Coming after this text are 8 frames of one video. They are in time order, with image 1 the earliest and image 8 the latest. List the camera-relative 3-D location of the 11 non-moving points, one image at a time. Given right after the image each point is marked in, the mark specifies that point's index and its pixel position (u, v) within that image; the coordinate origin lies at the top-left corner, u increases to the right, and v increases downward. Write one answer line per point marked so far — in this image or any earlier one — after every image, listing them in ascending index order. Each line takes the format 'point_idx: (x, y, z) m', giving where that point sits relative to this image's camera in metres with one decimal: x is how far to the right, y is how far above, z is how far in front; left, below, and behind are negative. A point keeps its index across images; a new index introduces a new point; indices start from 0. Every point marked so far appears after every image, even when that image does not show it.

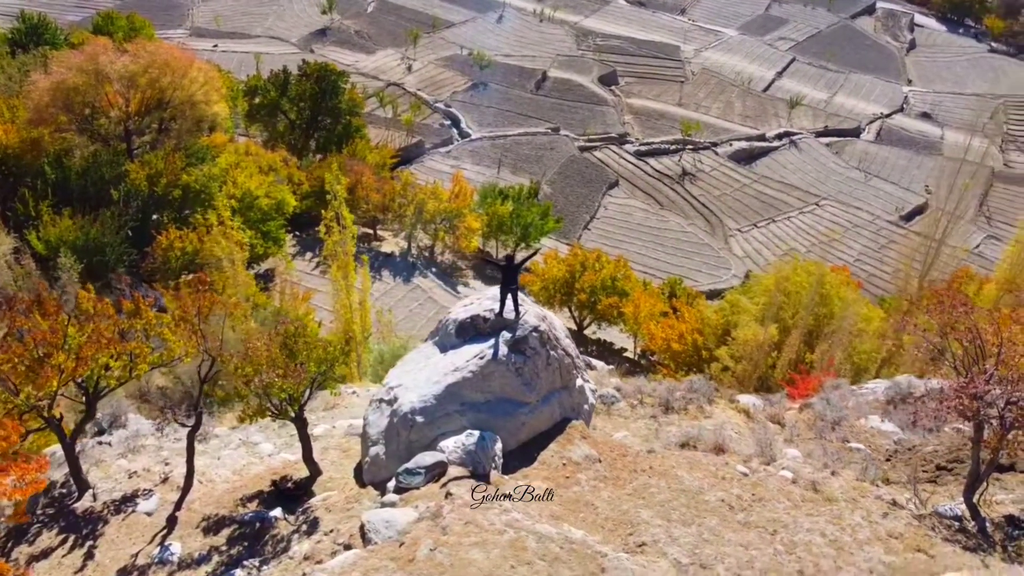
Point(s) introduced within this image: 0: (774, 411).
0: (+5.8, -2.7, +17.7) m
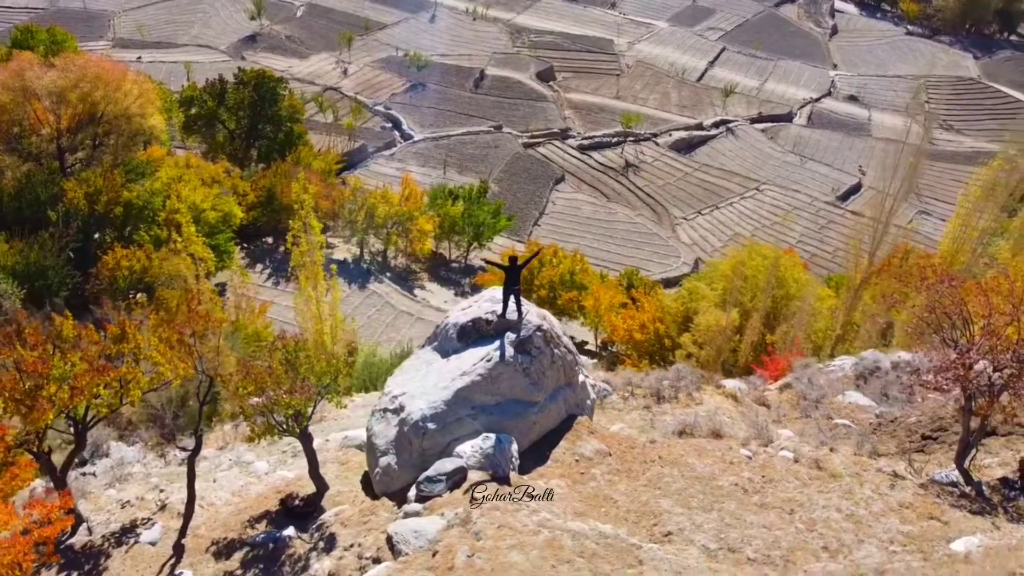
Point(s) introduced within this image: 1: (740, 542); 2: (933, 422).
0: (+5.6, -2.4, +18.1) m
1: (+3.0, -3.3, +10.4) m
2: (+8.2, -2.6, +15.6) m
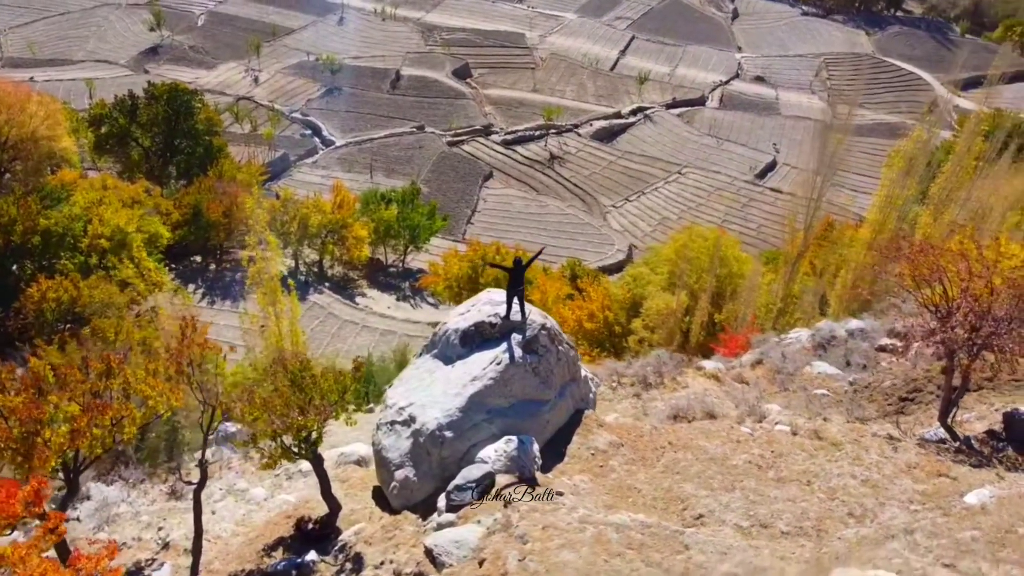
0: (+5.2, -1.9, +18.7) m
1: (+3.5, -3.1, +10.7) m
2: (+8.1, -2.0, +16.4) m
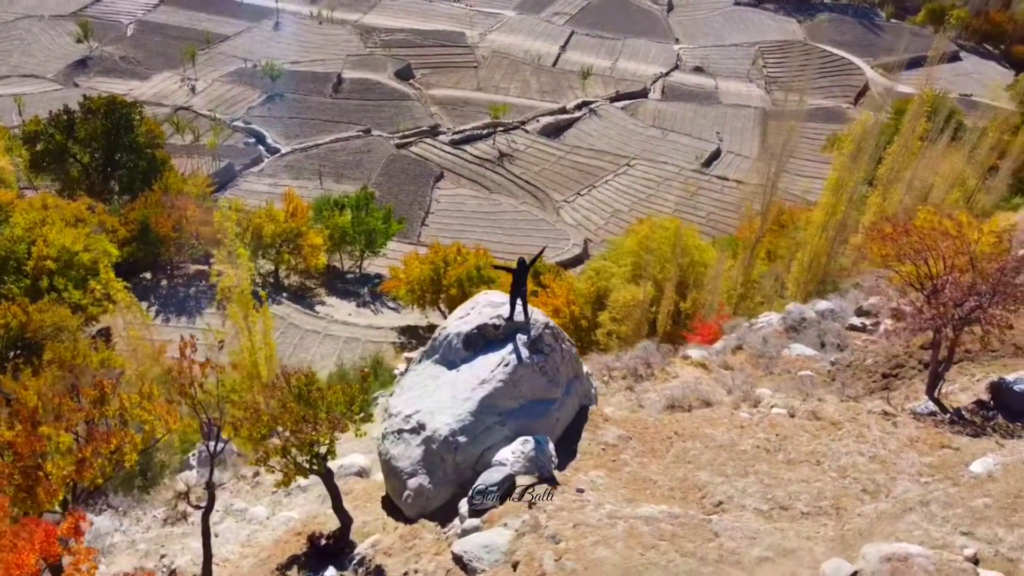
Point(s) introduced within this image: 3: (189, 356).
0: (+4.9, -1.7, +19.0) m
1: (+3.8, -2.9, +11.0) m
2: (+8.0, -1.5, +16.9) m
3: (-5.3, -1.1, +13.1) m
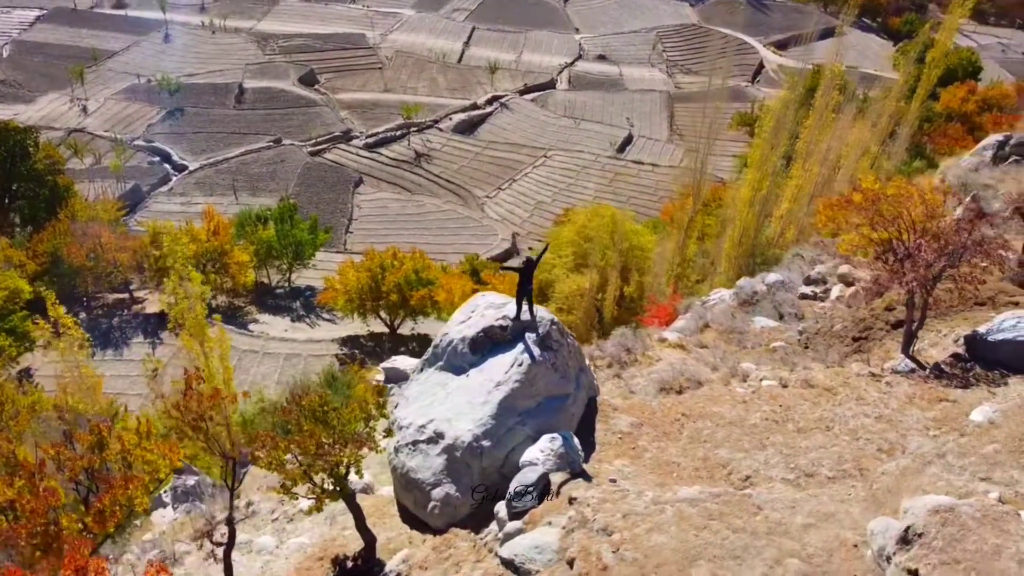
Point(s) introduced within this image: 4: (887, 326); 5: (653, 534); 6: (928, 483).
0: (+4.4, -1.2, +19.6) m
1: (+4.3, -2.5, +11.4) m
2: (+7.7, -0.8, +17.8) m
3: (-5.1, -1.6, +12.5) m
4: (+8.1, -0.8, +17.2) m
5: (+1.7, -3.0, +9.8) m
6: (+5.4, -2.5, +10.4) m
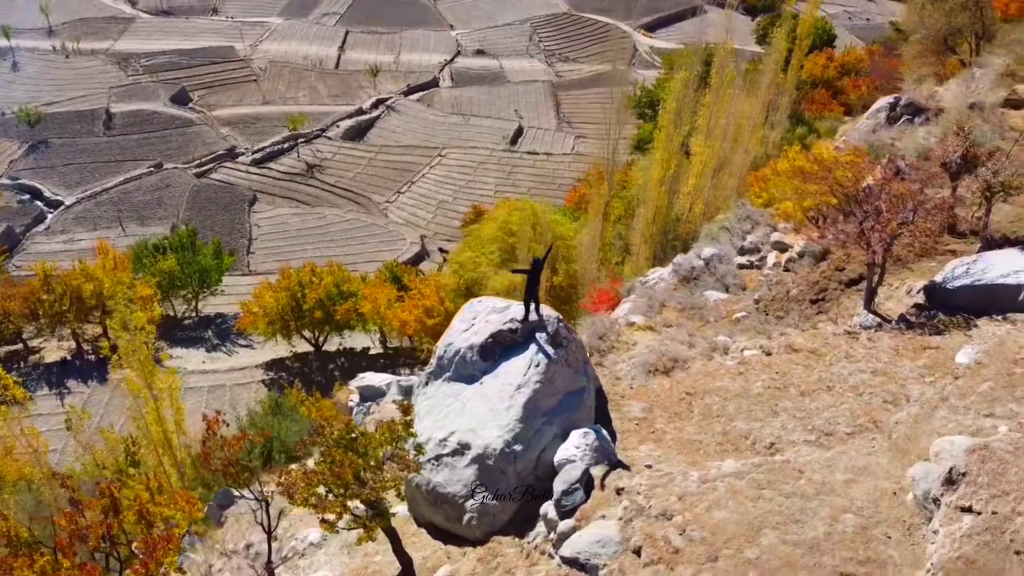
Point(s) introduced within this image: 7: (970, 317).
0: (+3.7, -0.8, +20.1) m
1: (+4.8, -2.1, +12.1) m
2: (+7.0, 0.0, +18.8) m
3: (-4.7, -2.2, +11.9) m
4: (+7.5, +0.1, +18.3) m
5: (+2.5, -2.8, +10.2) m
6: (+6.0, -1.9, +11.3) m
7: (+8.3, -0.5, +14.5) m
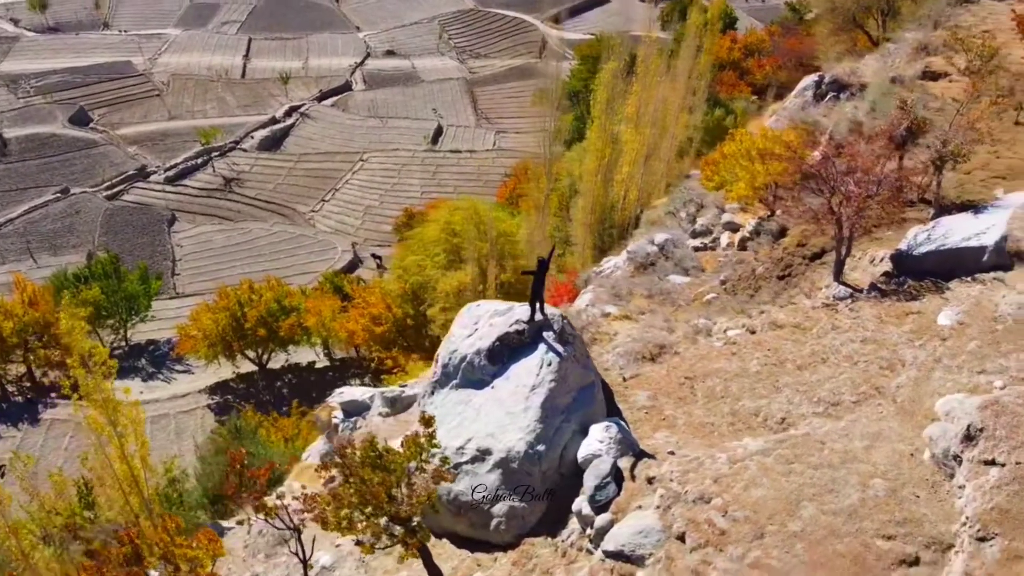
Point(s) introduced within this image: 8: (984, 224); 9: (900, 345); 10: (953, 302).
0: (+3.0, -0.5, +20.5) m
1: (+5.1, -1.7, +12.6) m
2: (+6.4, +0.6, +19.5) m
3: (-4.3, -2.6, +11.5) m
4: (+7.0, +0.7, +19.1) m
5: (+3.1, -2.6, +10.5) m
6: (+6.4, -1.5, +11.9) m
7: (+8.2, +0.1, +15.4) m
8: (+9.2, +1.2, +15.6) m
9: (+6.4, -0.9, +13.3) m
10: (+7.7, -0.2, +14.0) m
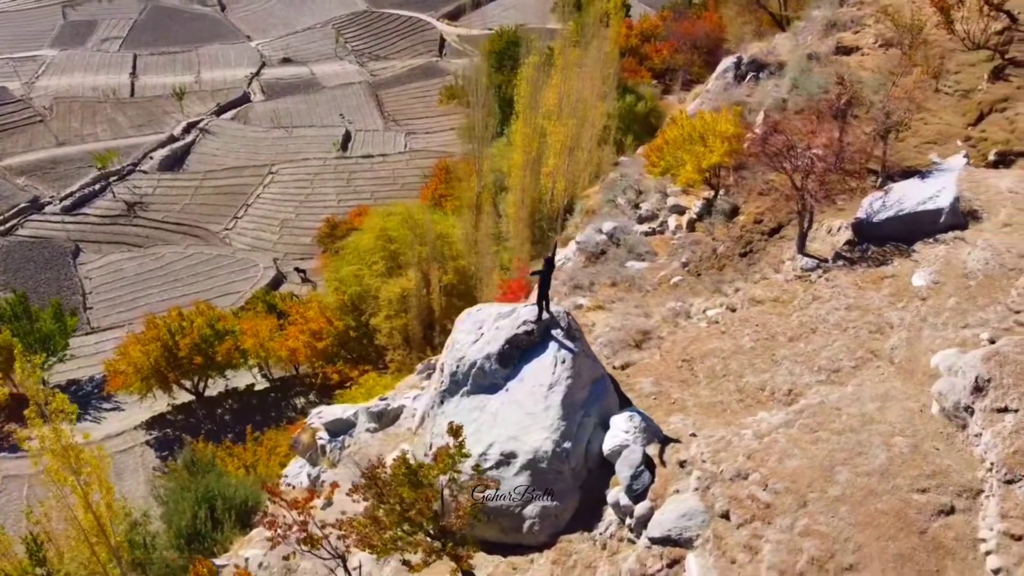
0: (+2.3, -0.2, +20.8) m
1: (+5.3, -1.2, +13.2) m
2: (+5.7, +1.1, +20.2) m
3: (-3.8, -3.0, +11.0) m
4: (+6.2, +1.3, +19.8) m
5: (+3.6, -2.4, +10.9) m
6: (+6.6, -0.9, +12.6) m
7: (+7.9, +0.9, +16.3) m
8: (+8.8, +2.1, +16.6) m
9: (+6.4, -0.4, +14.0) m
10: (+7.6, +0.5, +14.9) m
